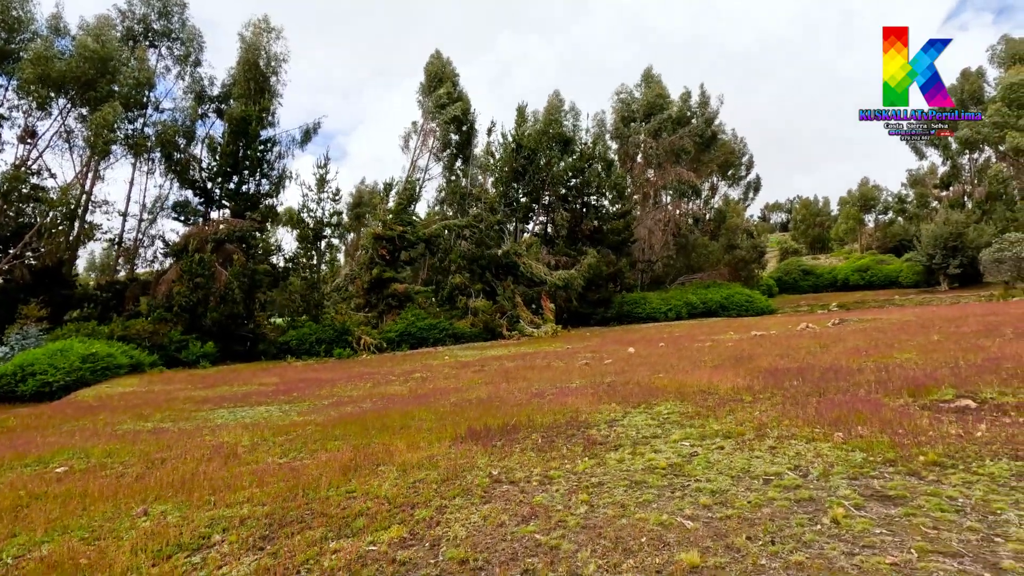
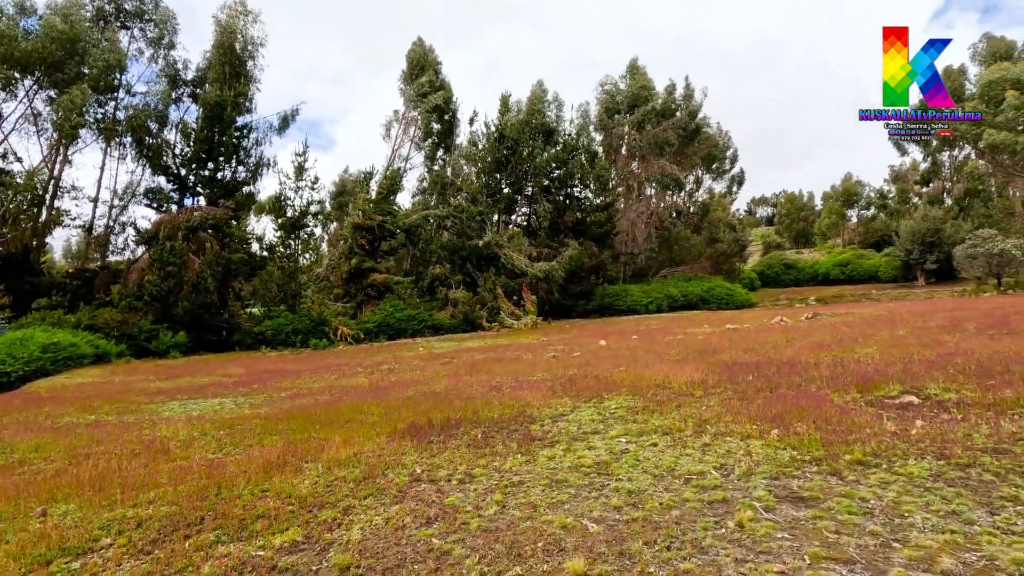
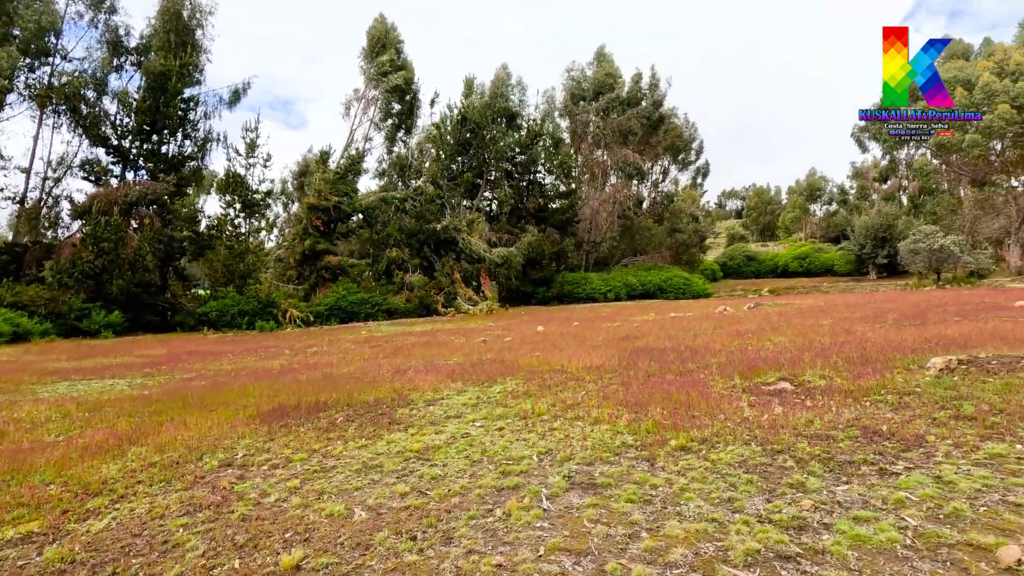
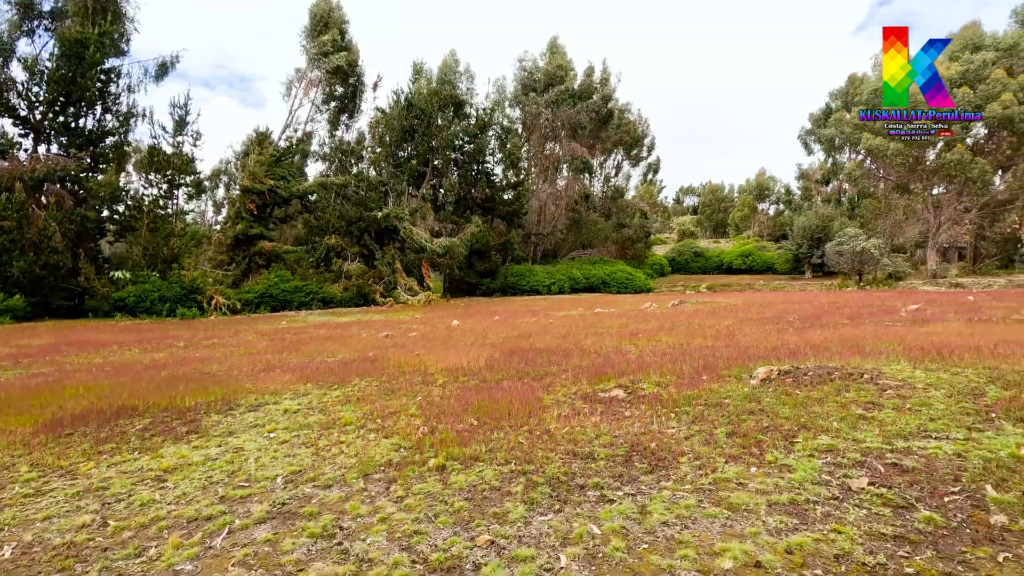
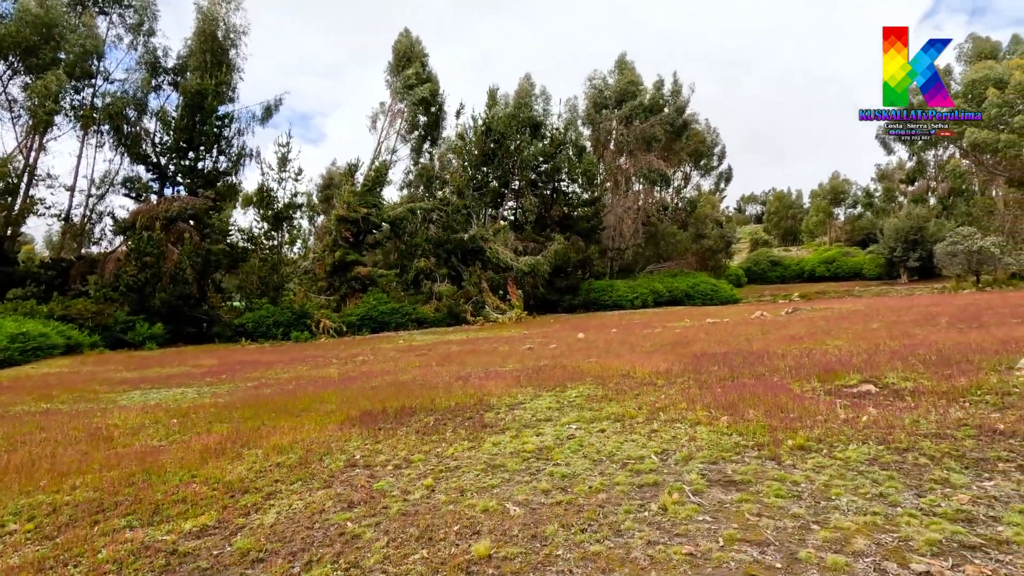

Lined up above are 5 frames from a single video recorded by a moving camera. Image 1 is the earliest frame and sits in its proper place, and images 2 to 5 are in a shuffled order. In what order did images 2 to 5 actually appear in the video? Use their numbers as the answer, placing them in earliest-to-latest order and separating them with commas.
2, 5, 3, 4
